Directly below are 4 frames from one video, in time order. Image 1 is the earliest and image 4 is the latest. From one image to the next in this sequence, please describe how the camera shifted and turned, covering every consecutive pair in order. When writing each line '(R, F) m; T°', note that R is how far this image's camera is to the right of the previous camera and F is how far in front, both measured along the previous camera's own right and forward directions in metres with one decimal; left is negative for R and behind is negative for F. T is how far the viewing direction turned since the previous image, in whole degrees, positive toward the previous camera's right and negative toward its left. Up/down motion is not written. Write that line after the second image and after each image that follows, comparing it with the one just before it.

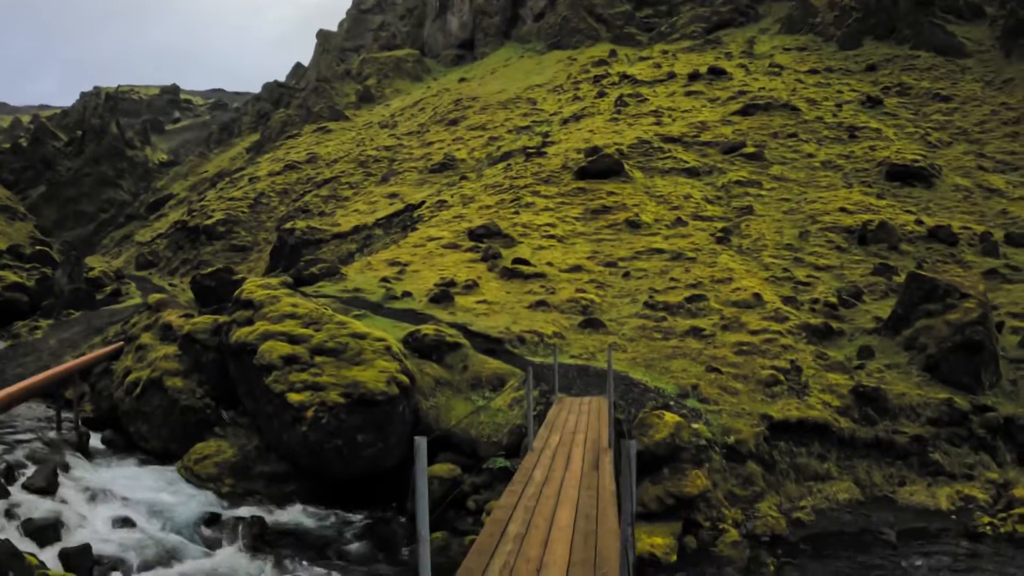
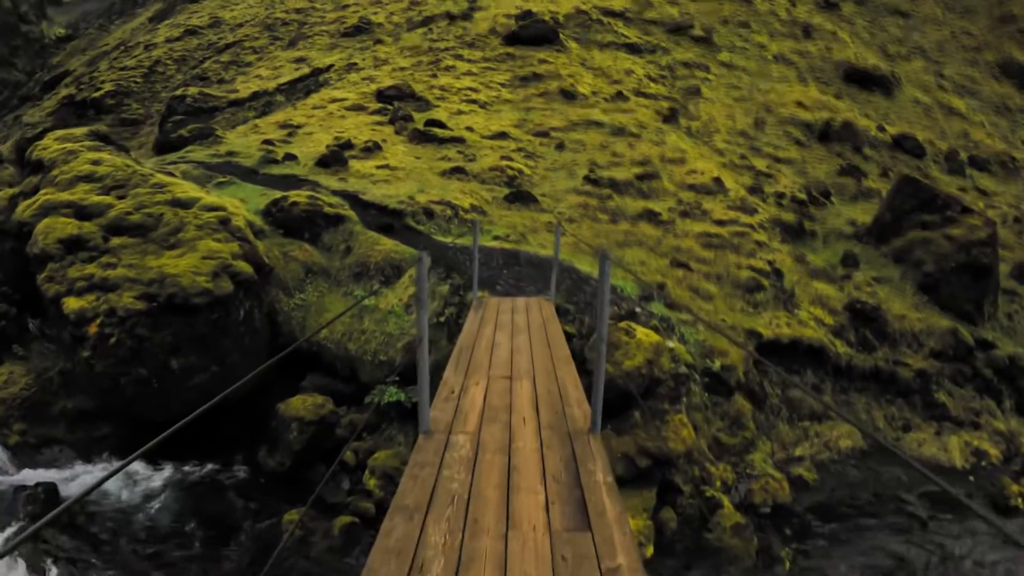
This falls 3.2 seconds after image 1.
(+0.2, +5.2) m; +5°
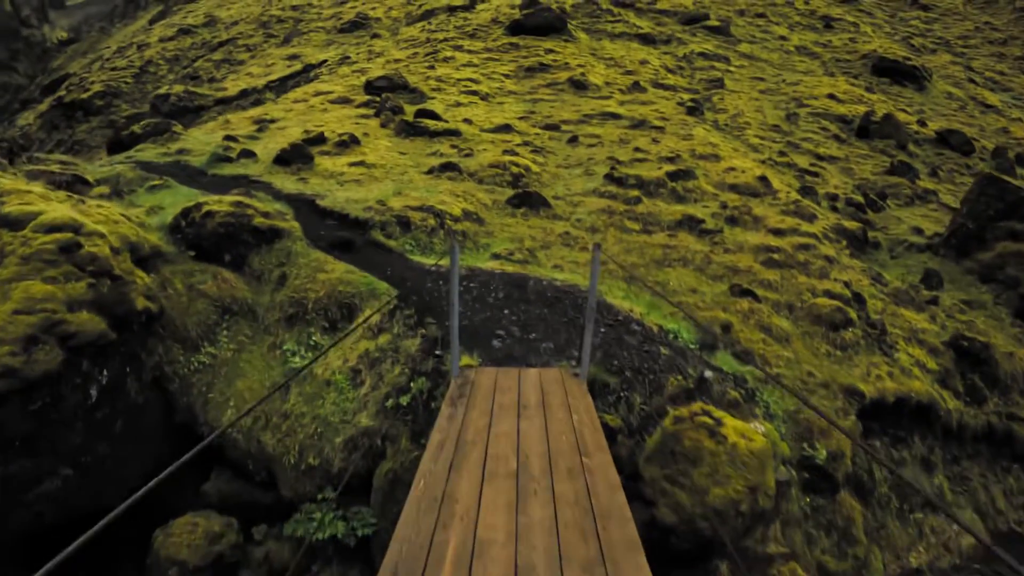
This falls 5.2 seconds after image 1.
(0.0, +3.8) m; 0°
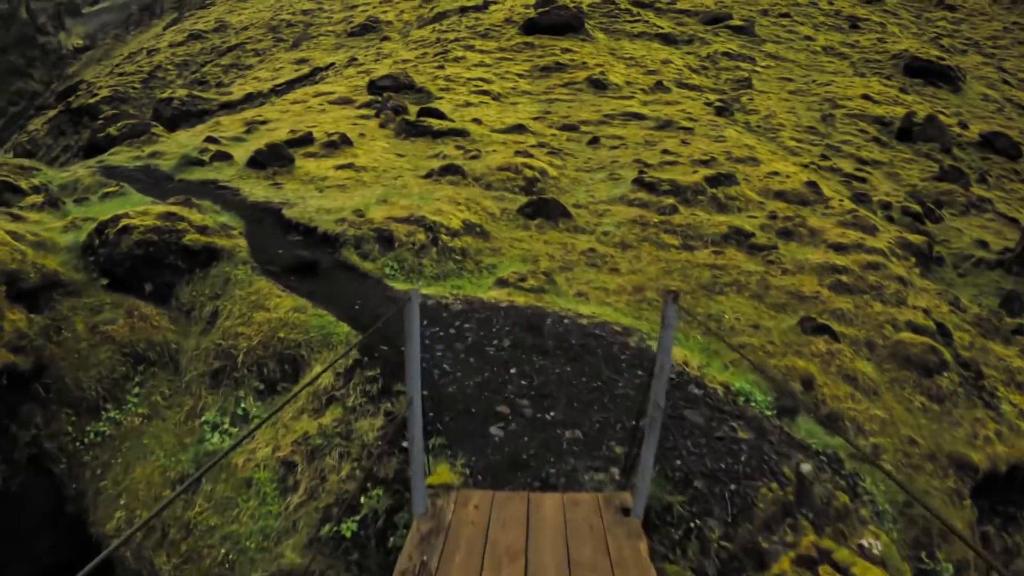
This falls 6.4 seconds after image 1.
(0.0, +2.3) m; -1°
